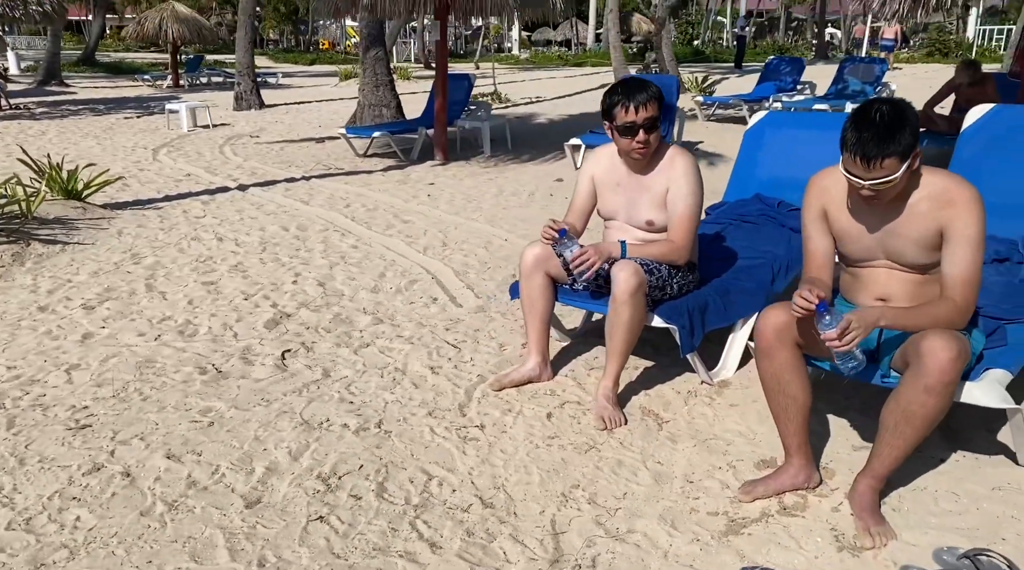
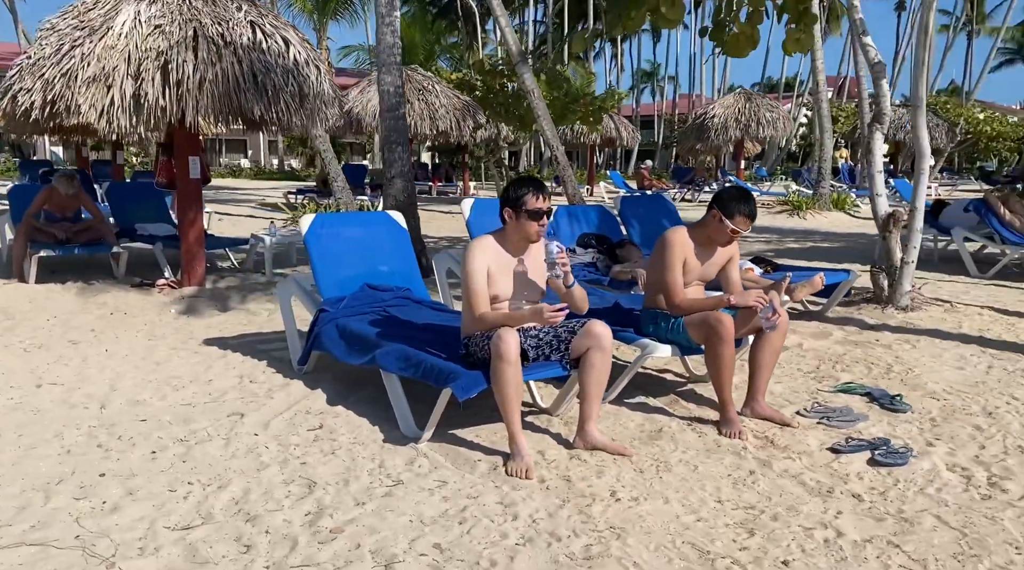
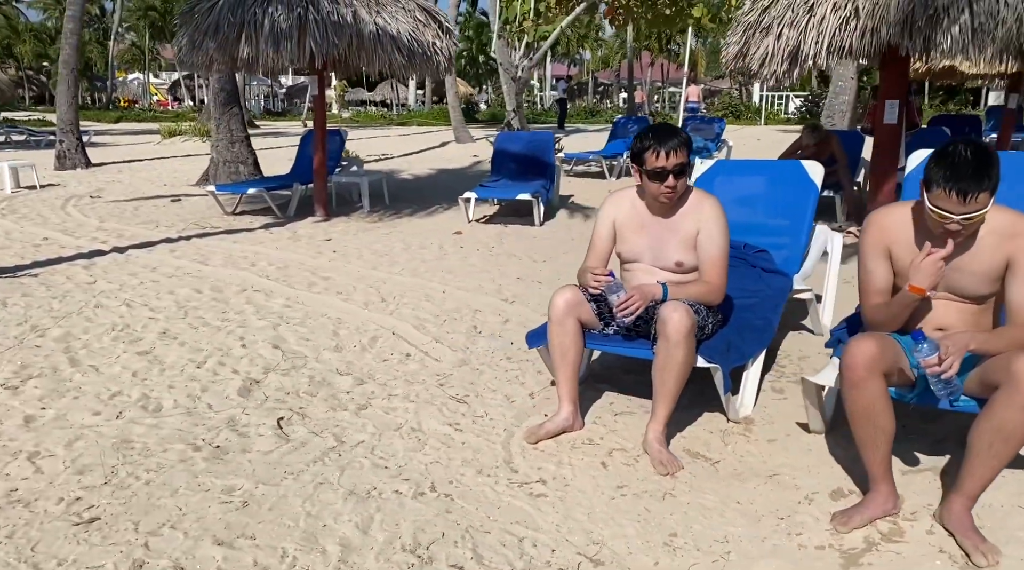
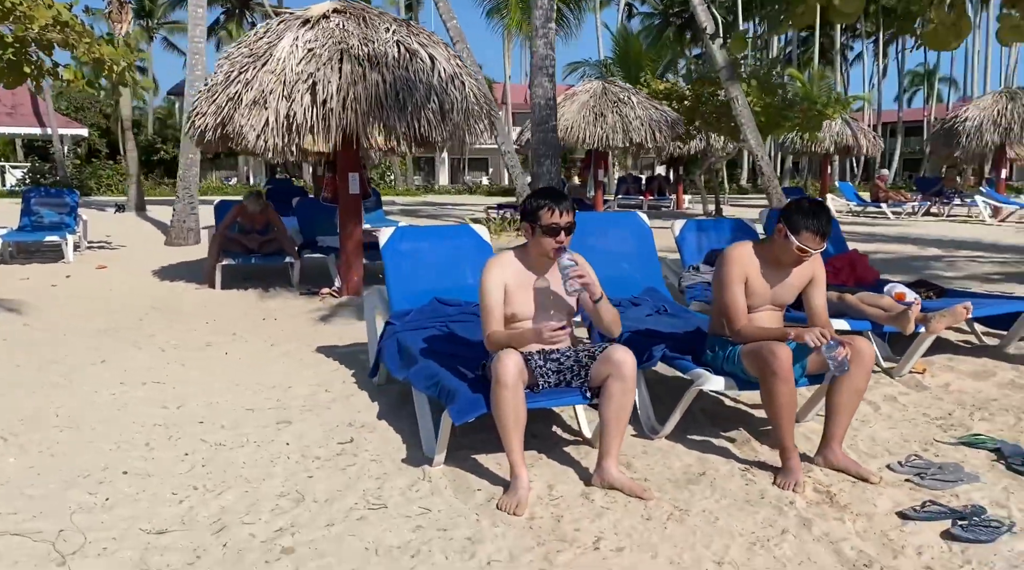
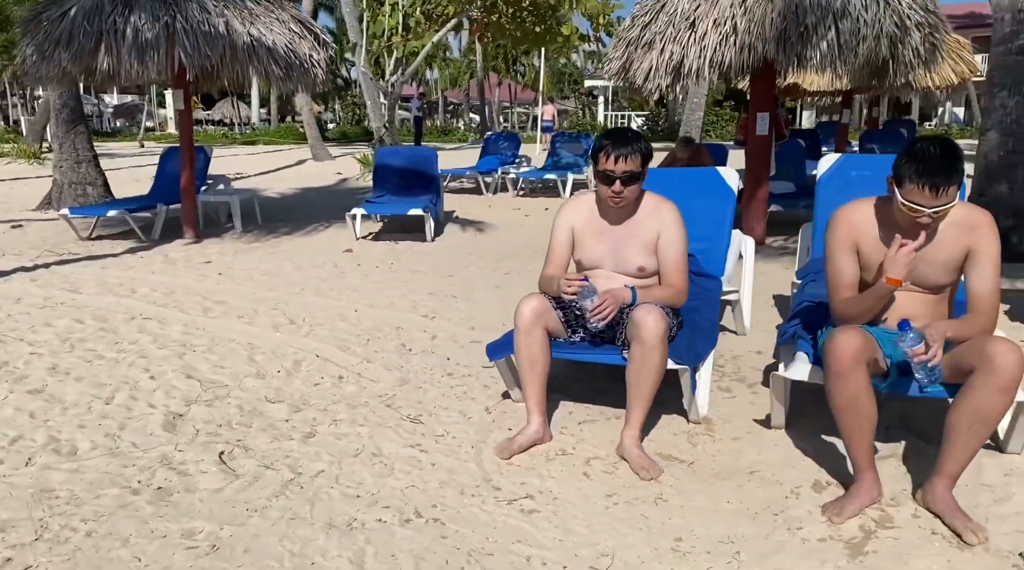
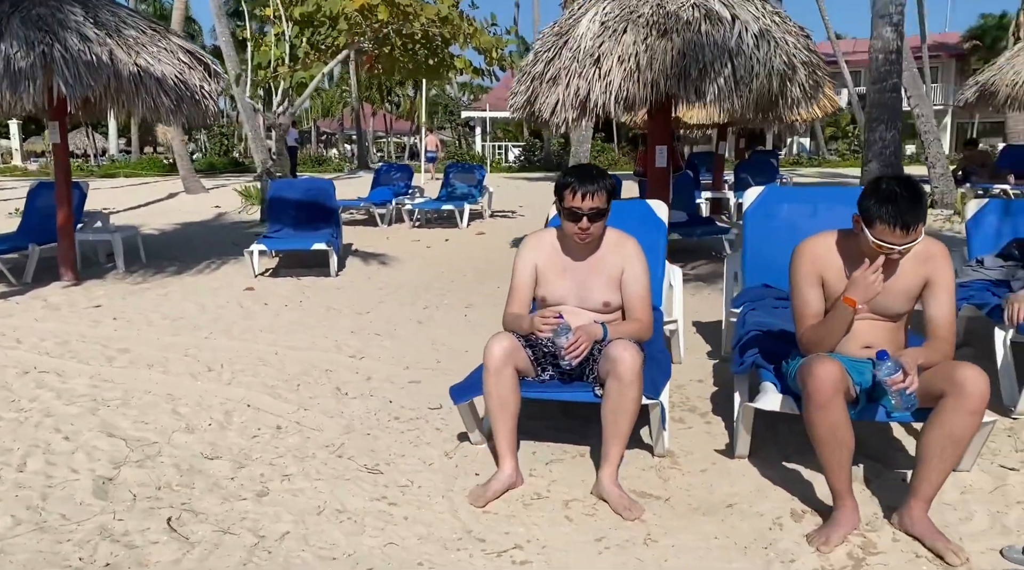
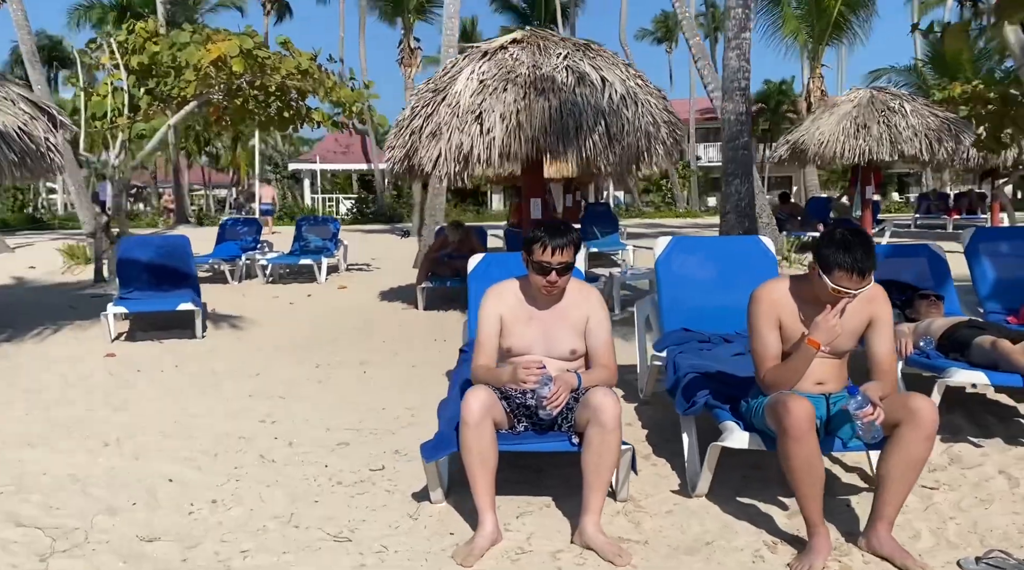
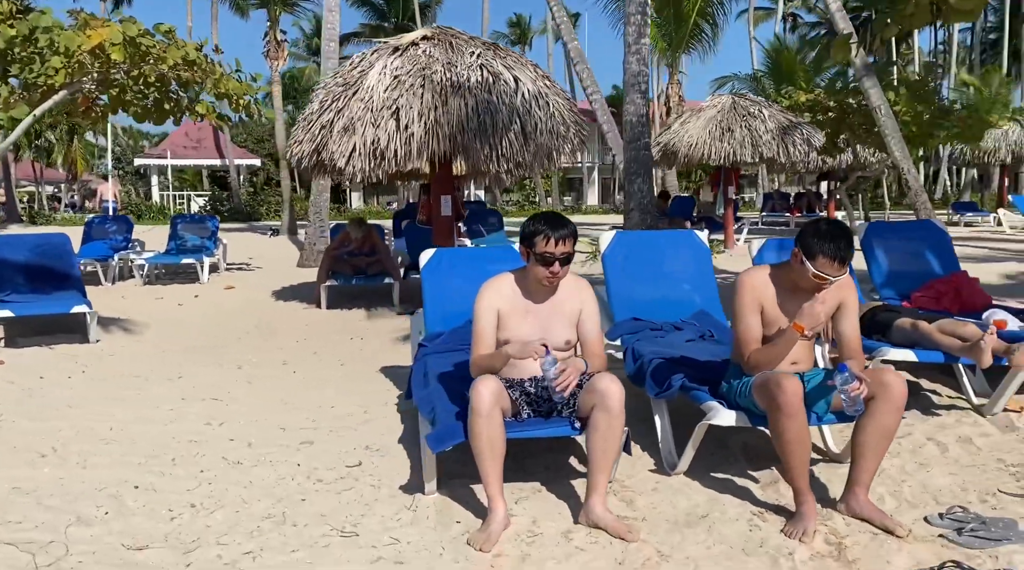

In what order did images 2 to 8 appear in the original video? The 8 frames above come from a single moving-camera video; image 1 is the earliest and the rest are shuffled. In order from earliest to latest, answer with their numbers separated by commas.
3, 5, 6, 7, 8, 4, 2
